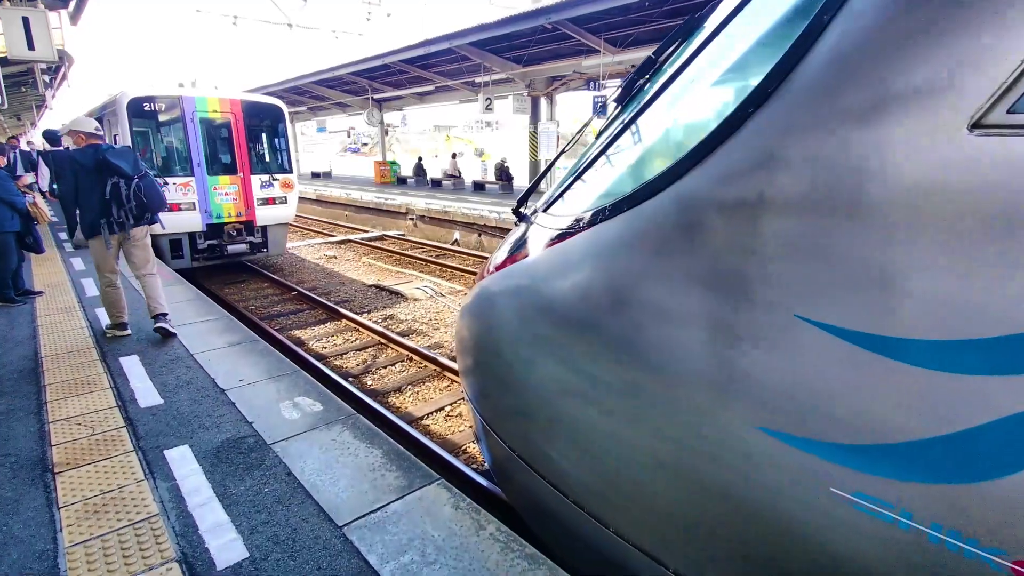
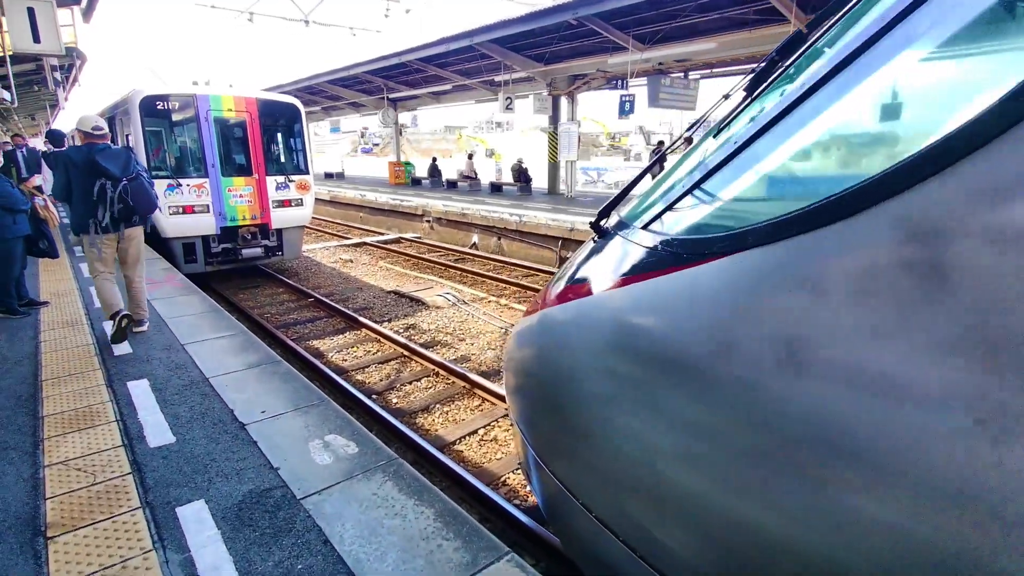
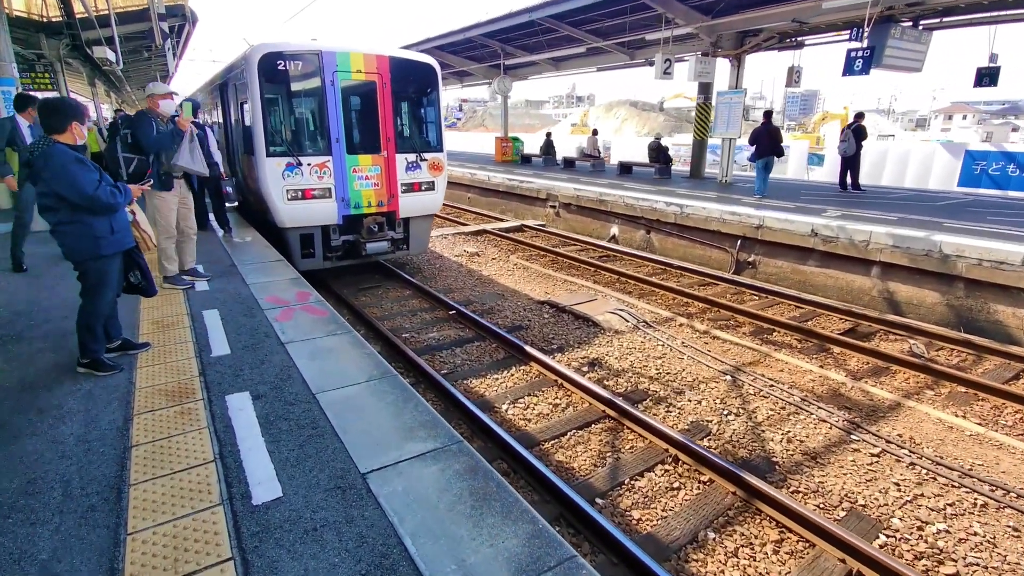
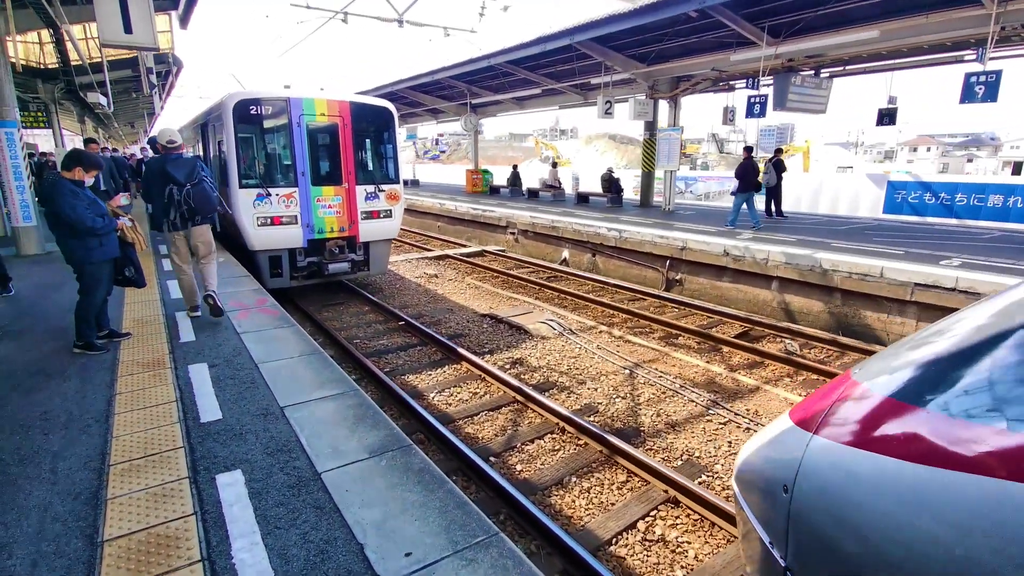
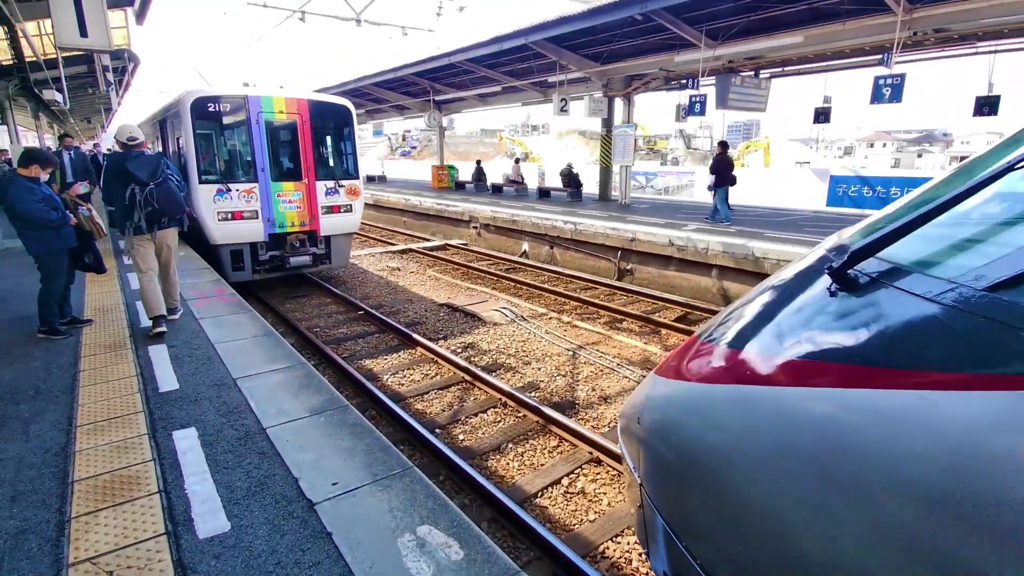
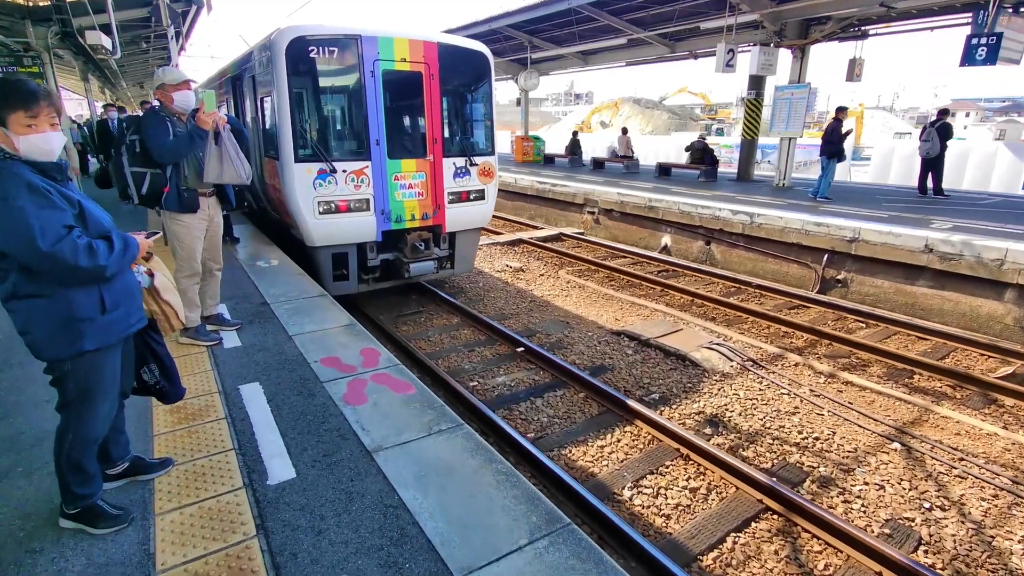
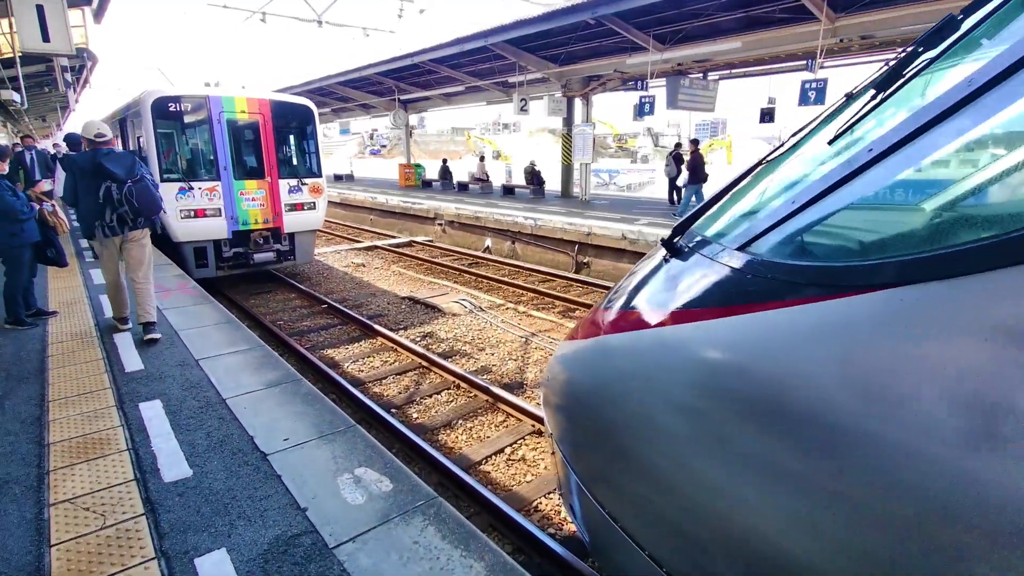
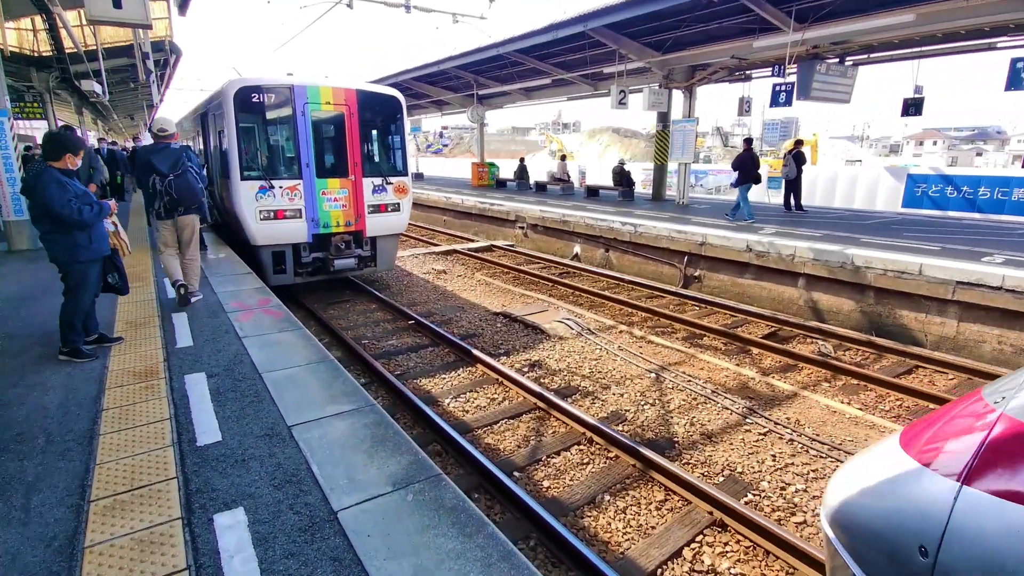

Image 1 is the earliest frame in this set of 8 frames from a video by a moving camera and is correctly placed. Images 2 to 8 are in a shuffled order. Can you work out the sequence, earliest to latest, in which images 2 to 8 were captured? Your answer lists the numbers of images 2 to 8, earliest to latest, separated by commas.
2, 7, 5, 4, 8, 3, 6
